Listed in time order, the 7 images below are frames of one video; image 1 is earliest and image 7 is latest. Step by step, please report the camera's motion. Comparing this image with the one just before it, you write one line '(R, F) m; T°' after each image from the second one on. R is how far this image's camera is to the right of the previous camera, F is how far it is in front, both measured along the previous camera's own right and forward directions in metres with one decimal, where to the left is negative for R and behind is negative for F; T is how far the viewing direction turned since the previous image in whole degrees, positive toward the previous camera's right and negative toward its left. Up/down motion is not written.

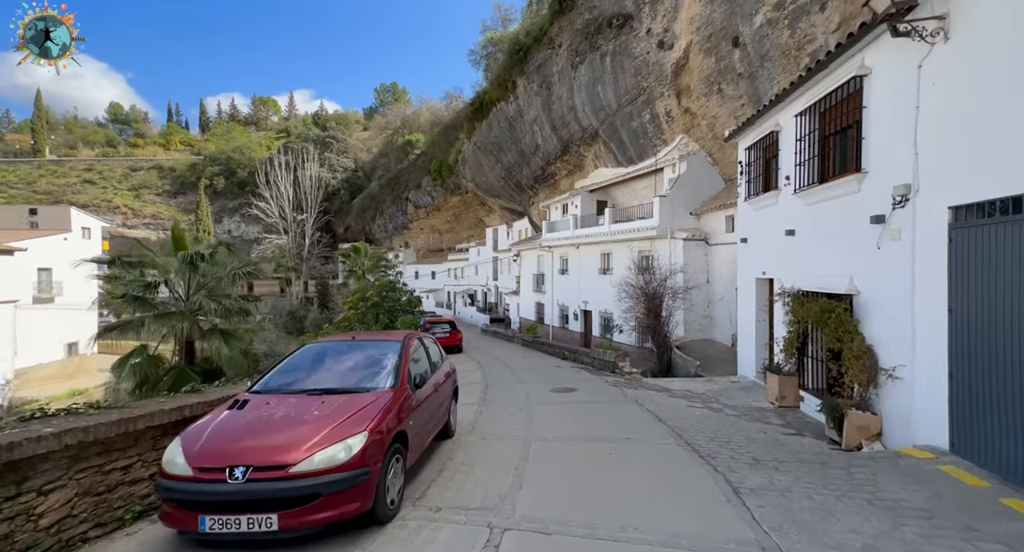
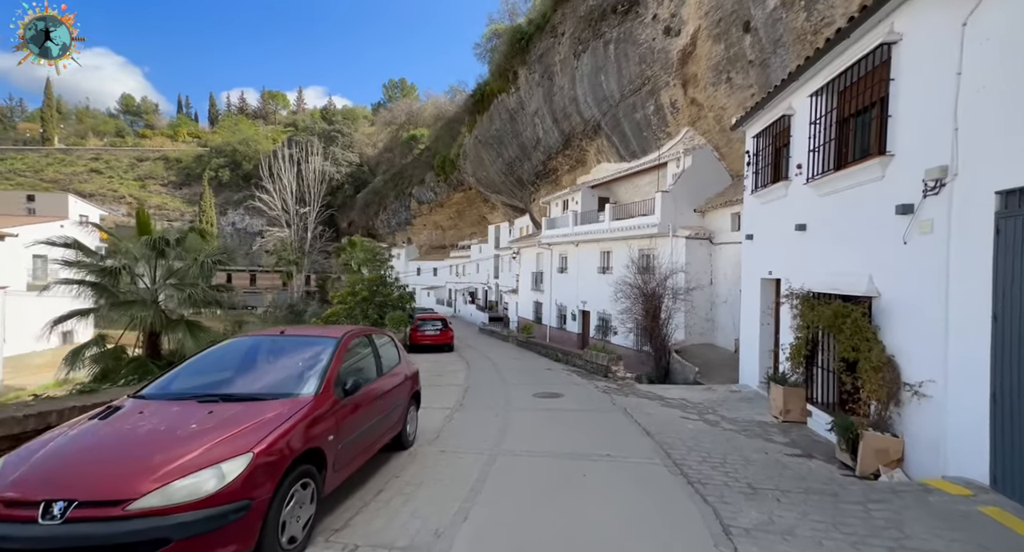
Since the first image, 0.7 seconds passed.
(+0.4, +0.7) m; -1°
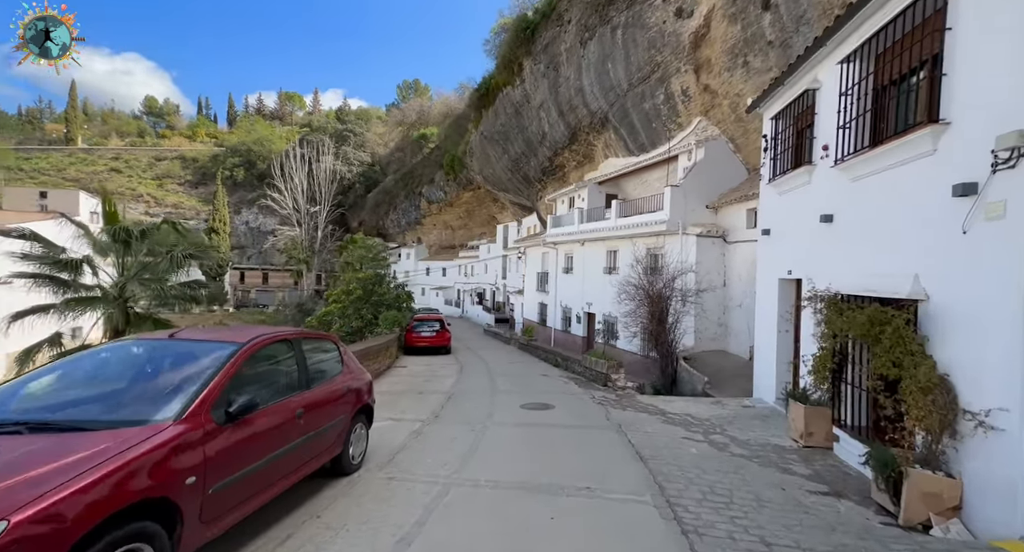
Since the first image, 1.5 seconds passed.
(+0.5, +0.9) m; -2°
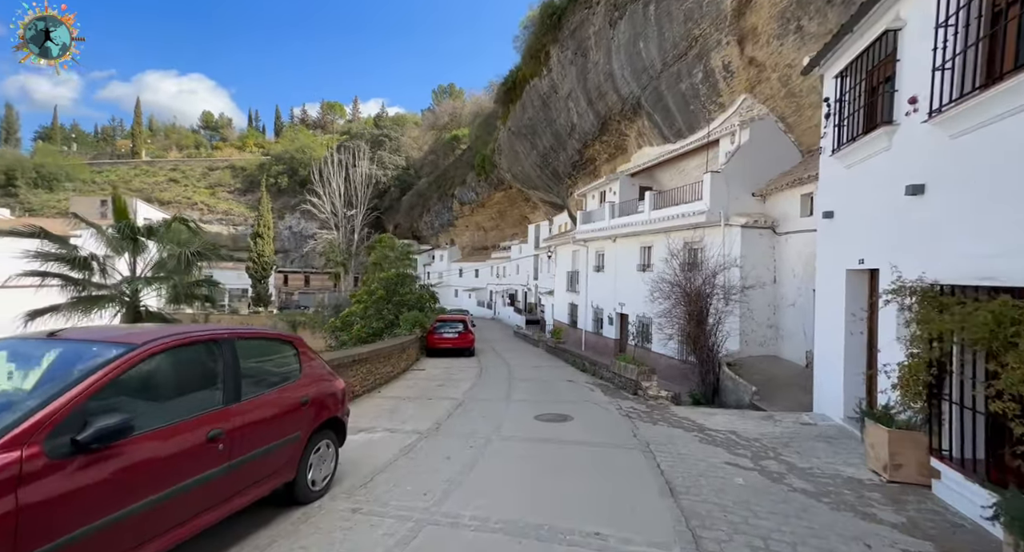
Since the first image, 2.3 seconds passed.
(+0.4, +0.9) m; -5°
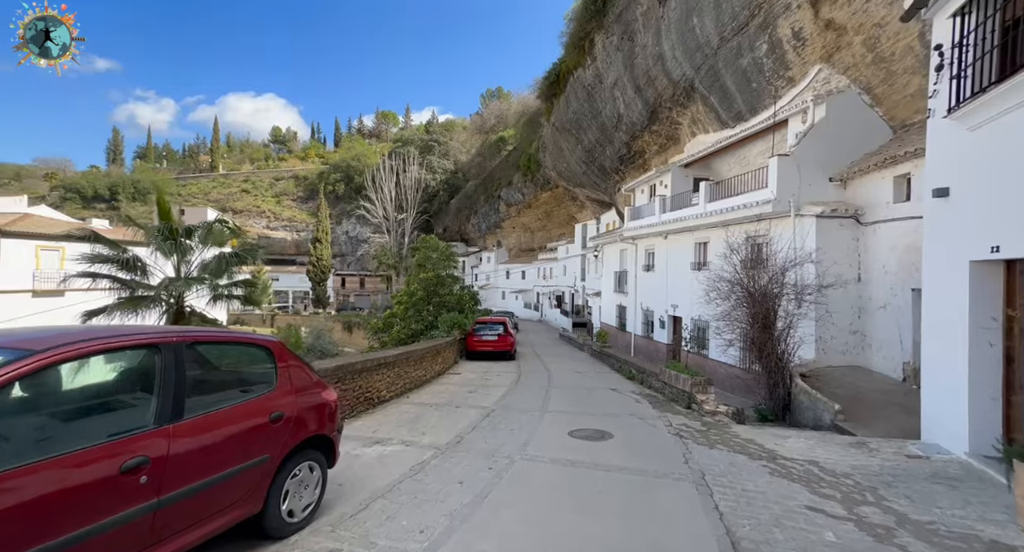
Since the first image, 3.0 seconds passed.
(+0.3, +0.8) m; -6°
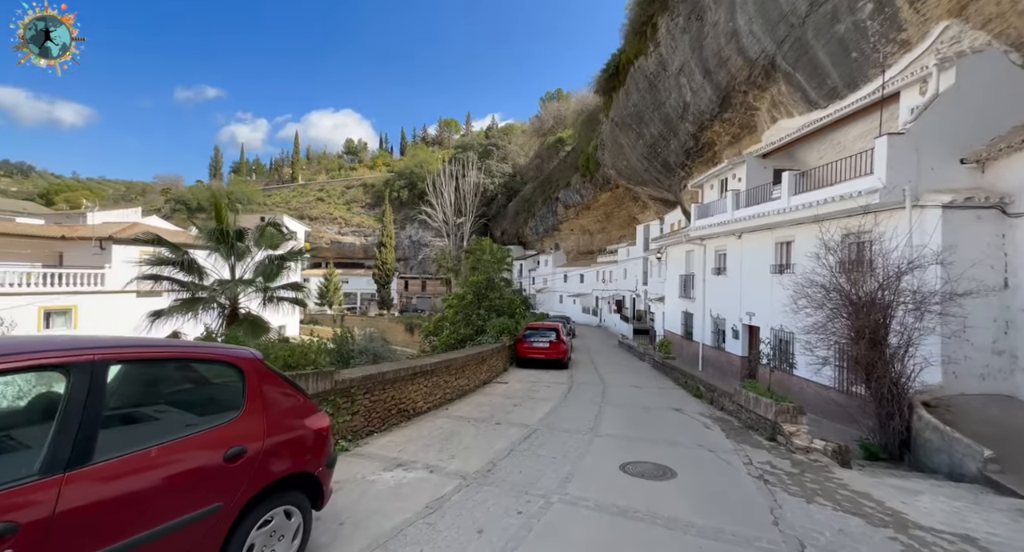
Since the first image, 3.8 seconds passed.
(+0.2, +0.9) m; -8°
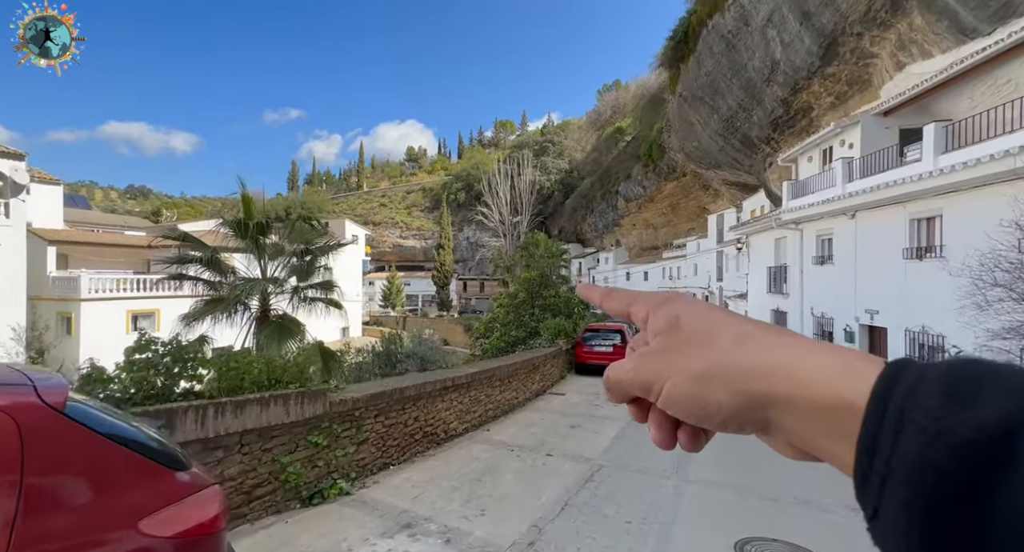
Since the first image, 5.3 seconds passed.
(+0.1, +1.7) m; -8°
